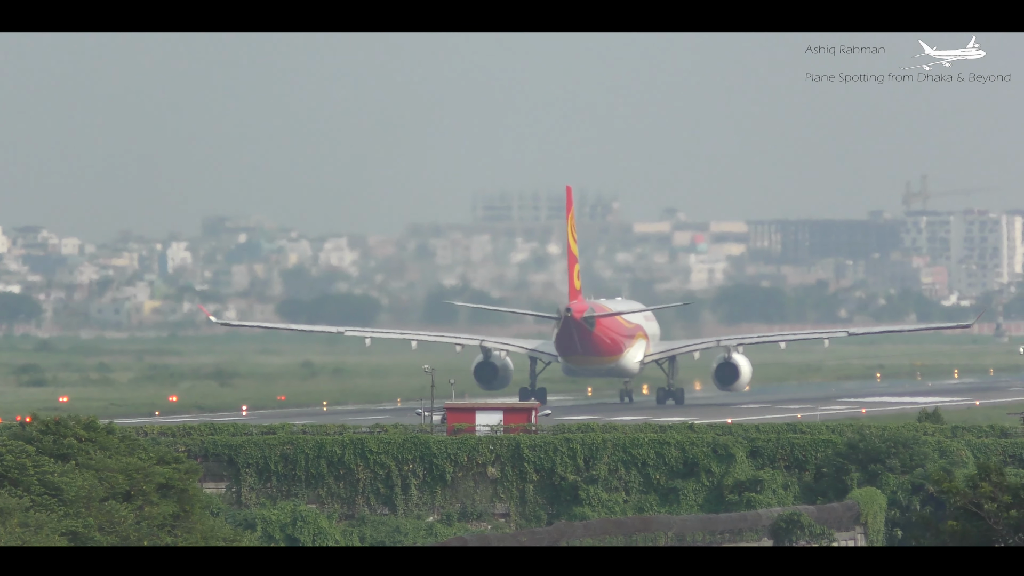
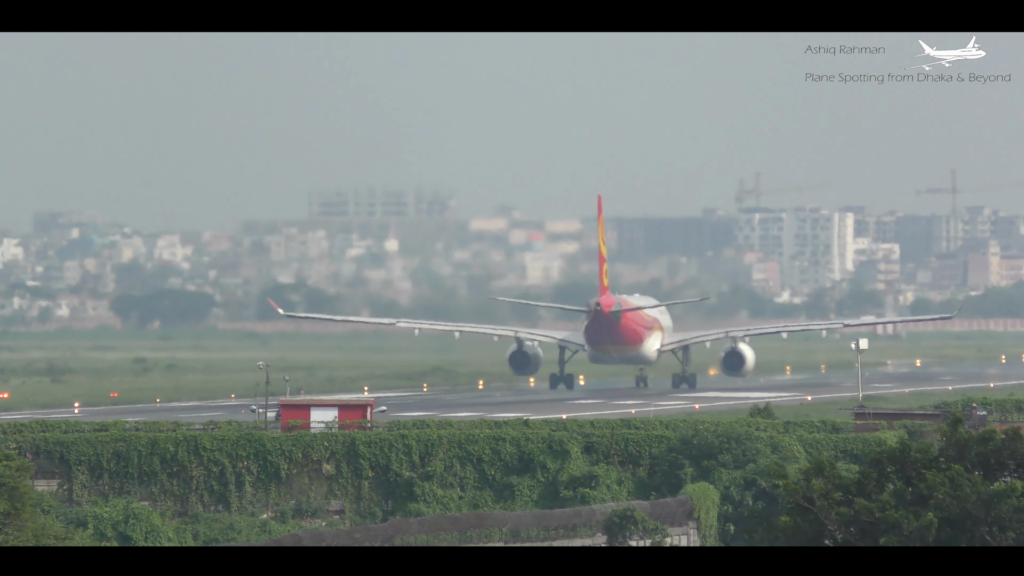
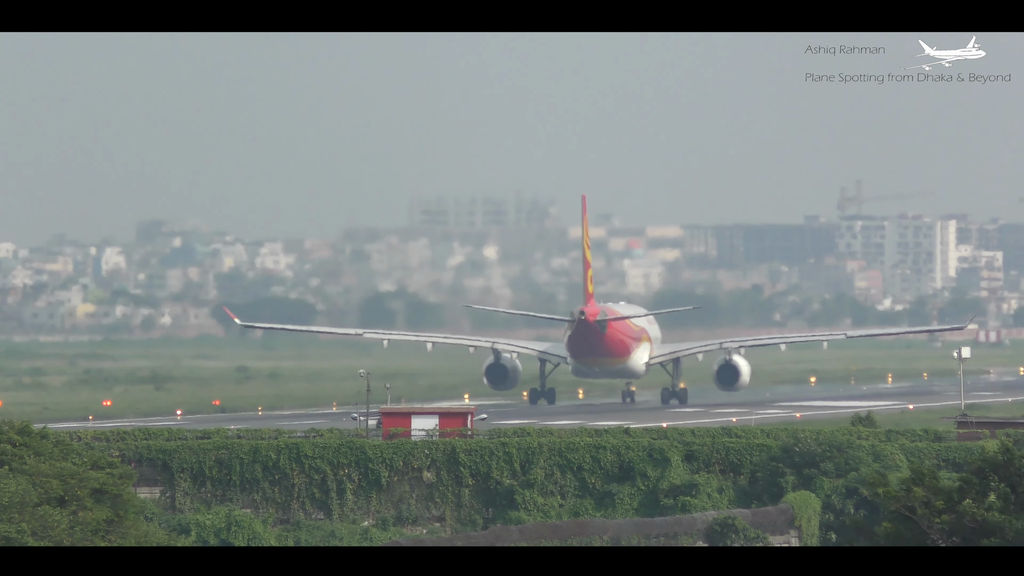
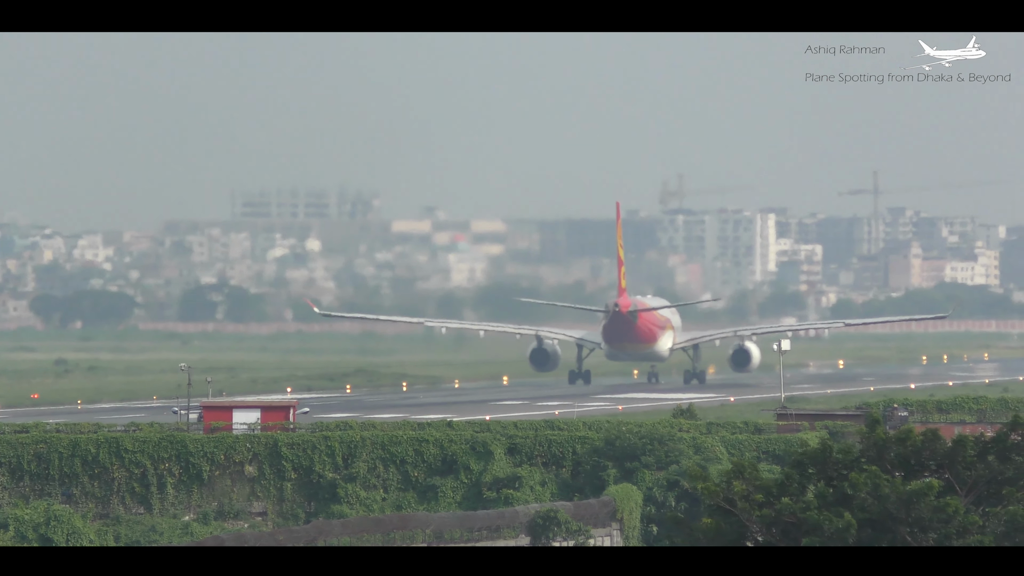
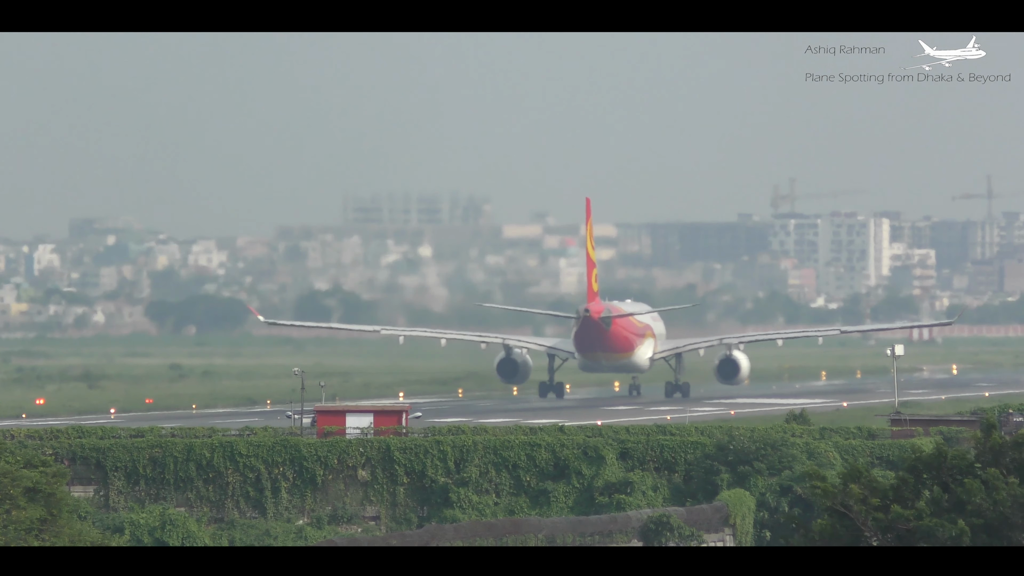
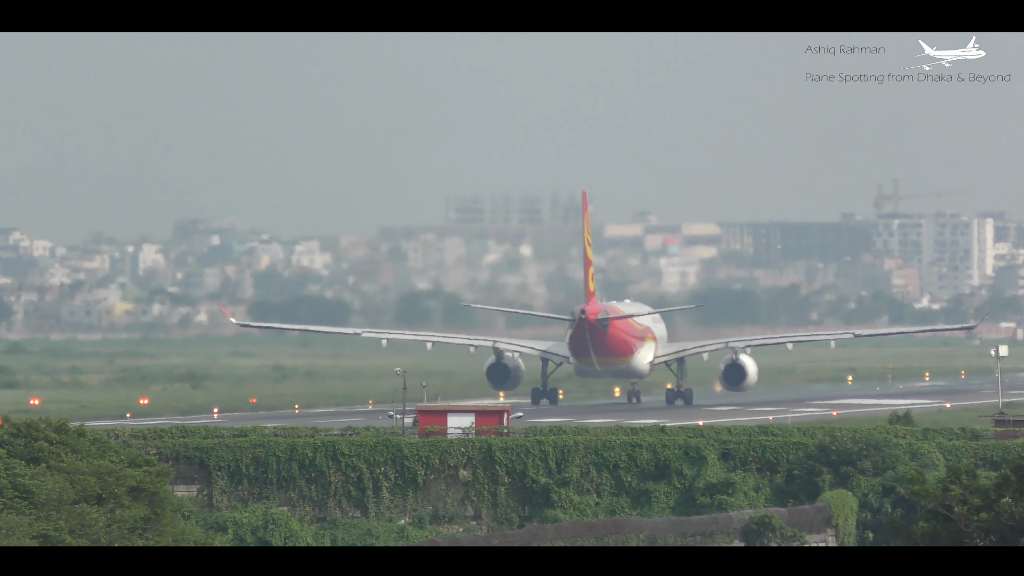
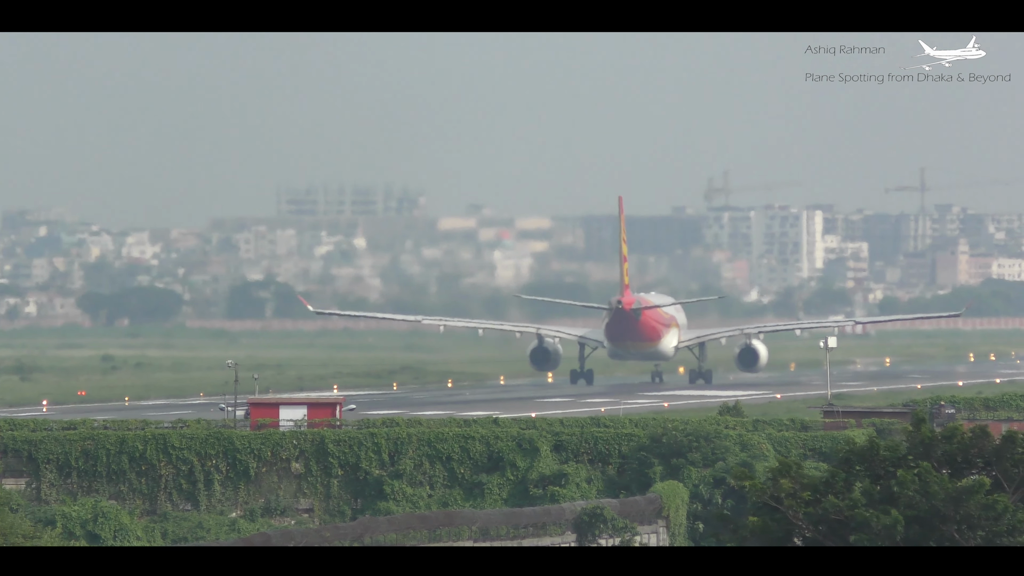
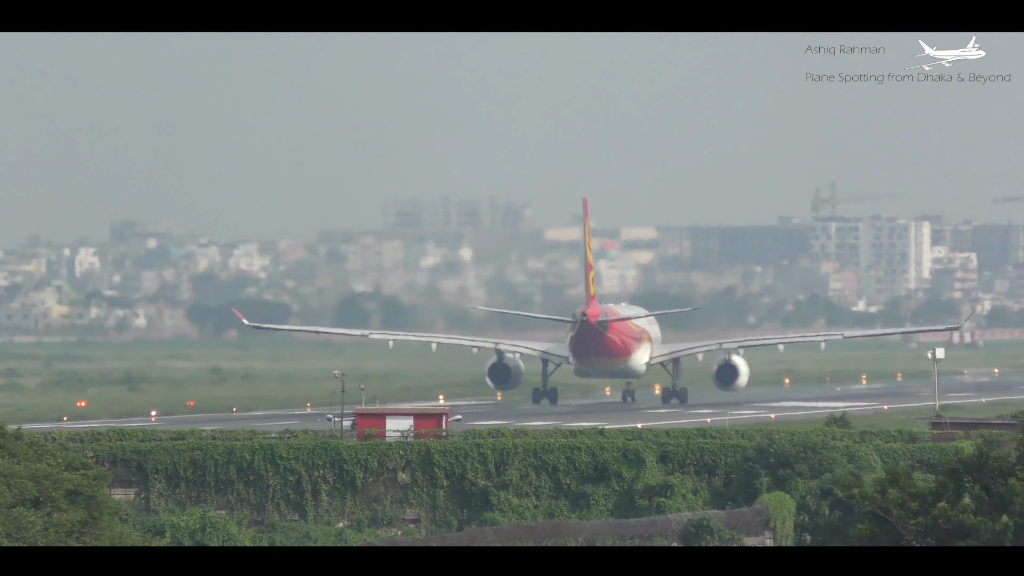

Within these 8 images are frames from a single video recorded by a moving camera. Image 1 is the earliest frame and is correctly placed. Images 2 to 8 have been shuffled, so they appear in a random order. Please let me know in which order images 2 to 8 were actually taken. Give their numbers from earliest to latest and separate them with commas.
6, 3, 8, 5, 2, 7, 4
